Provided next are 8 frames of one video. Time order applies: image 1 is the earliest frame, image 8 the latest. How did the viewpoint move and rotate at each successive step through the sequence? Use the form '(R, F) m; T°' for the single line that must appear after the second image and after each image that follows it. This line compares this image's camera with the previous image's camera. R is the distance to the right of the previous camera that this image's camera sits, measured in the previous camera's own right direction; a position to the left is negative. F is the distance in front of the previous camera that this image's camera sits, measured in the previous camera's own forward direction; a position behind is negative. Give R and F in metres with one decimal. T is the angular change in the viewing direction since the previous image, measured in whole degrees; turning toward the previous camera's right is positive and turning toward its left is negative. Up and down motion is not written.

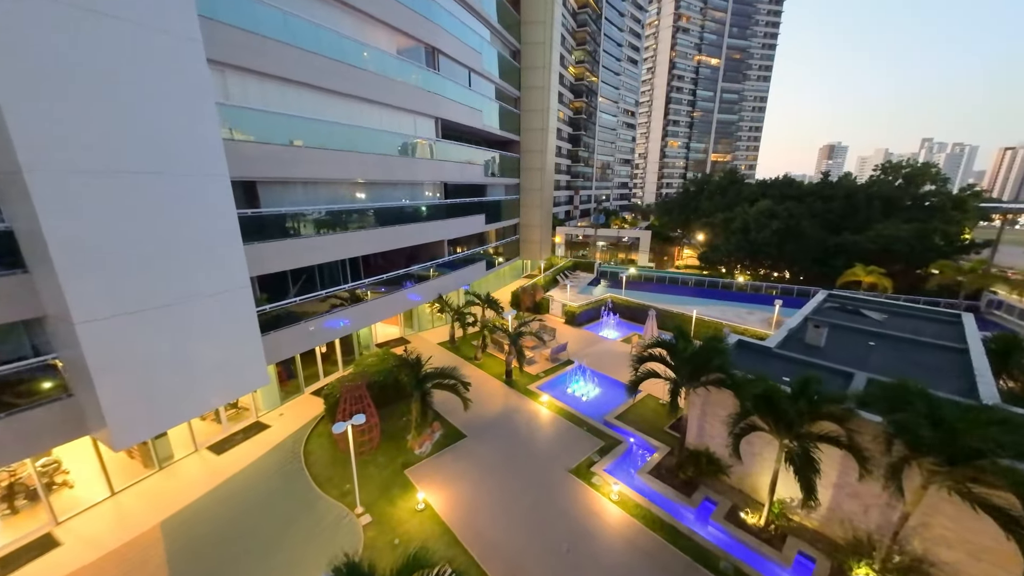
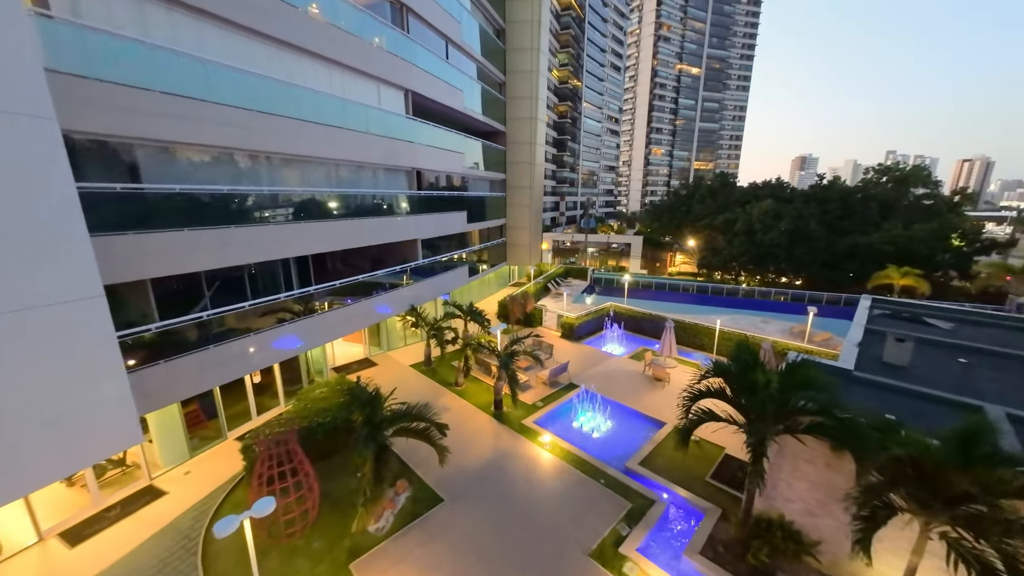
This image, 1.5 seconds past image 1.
(-0.2, +3.1) m; +3°
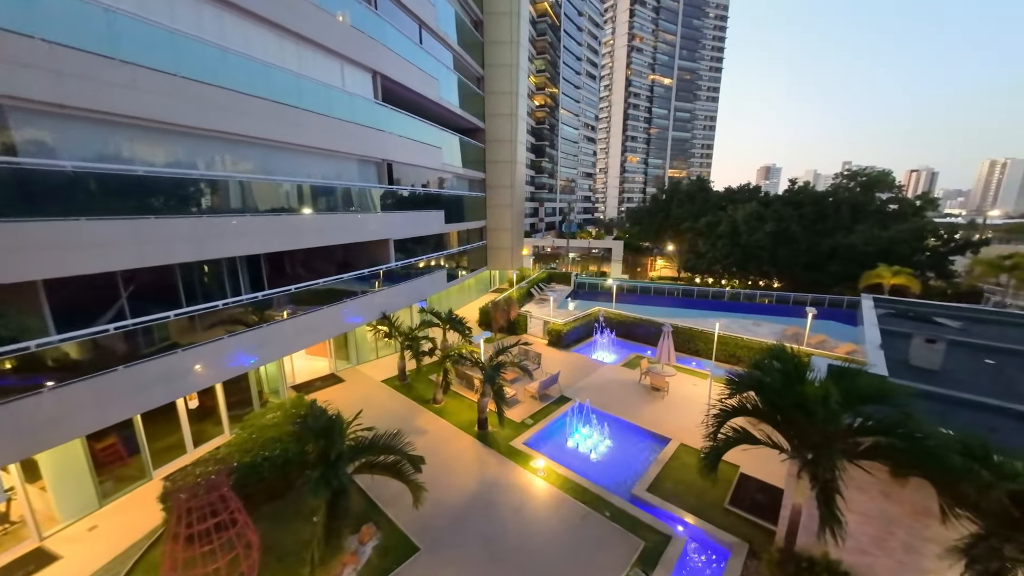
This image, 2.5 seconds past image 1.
(-0.2, +1.4) m; +3°
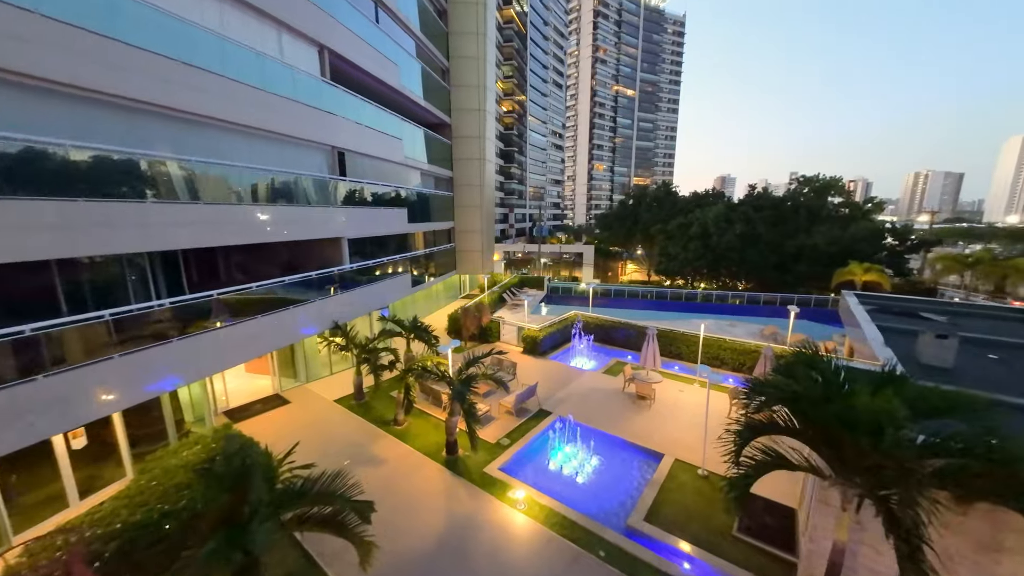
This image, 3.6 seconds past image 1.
(0.0, +1.3) m; +5°
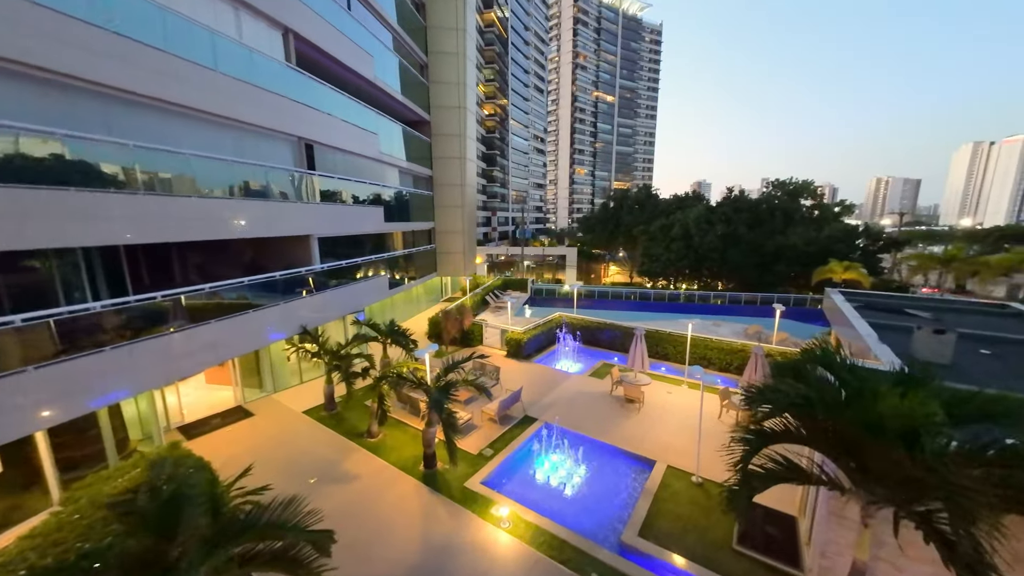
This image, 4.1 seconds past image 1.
(0.0, +0.6) m; +3°
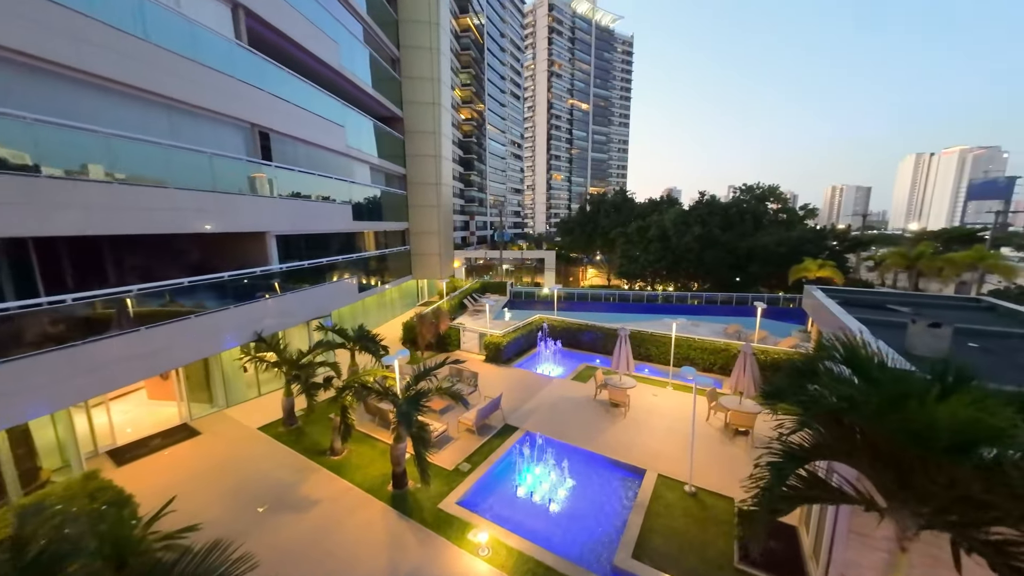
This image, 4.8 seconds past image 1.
(0.0, +0.7) m; +3°
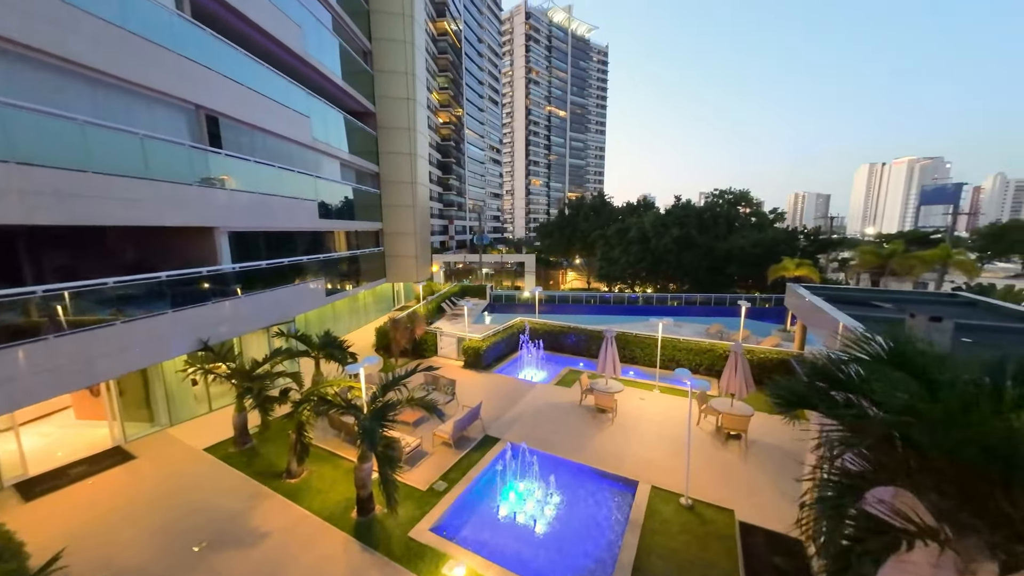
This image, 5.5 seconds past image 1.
(0.0, +0.7) m; +3°
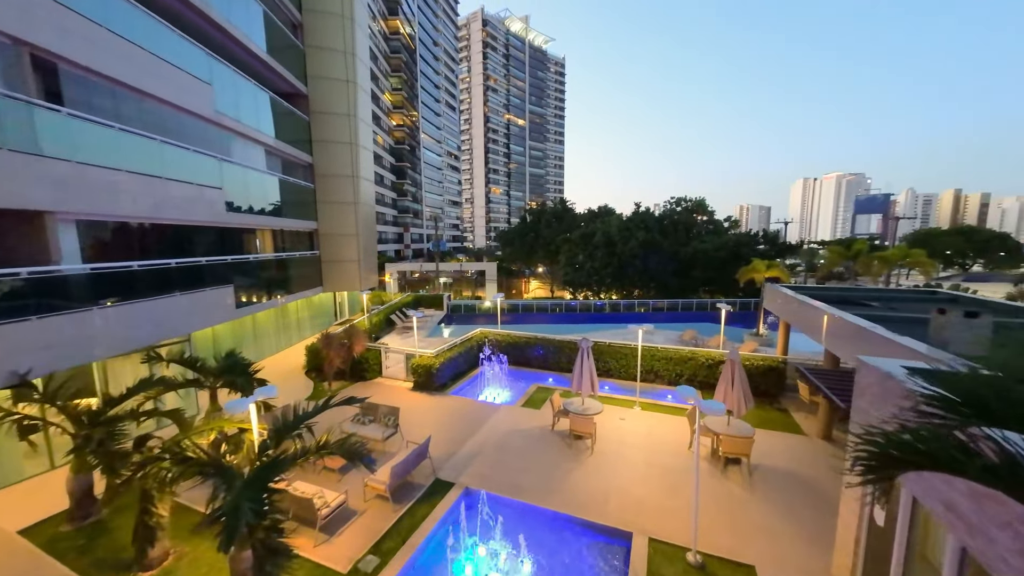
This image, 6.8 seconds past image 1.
(+0.2, +1.8) m; +6°
